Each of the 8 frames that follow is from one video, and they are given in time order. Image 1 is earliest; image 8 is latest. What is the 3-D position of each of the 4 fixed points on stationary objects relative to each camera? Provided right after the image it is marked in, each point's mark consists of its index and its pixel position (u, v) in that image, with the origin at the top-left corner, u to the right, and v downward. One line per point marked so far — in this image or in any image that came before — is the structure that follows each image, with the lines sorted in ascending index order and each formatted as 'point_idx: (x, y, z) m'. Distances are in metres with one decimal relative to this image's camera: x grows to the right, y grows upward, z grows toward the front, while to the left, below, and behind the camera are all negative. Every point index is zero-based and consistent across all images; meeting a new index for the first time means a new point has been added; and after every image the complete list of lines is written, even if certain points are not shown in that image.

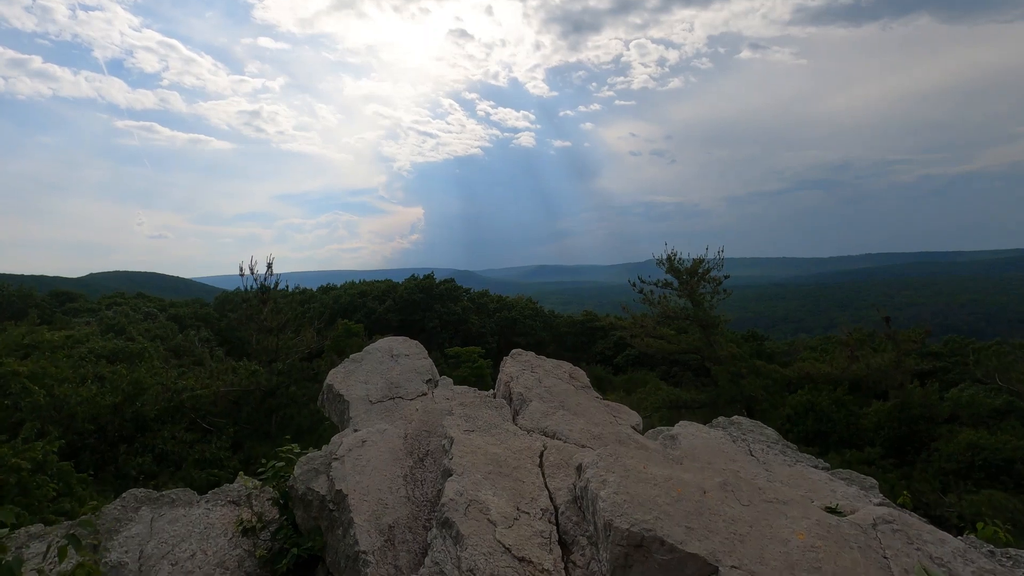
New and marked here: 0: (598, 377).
0: (+2.9, -3.0, +20.2) m
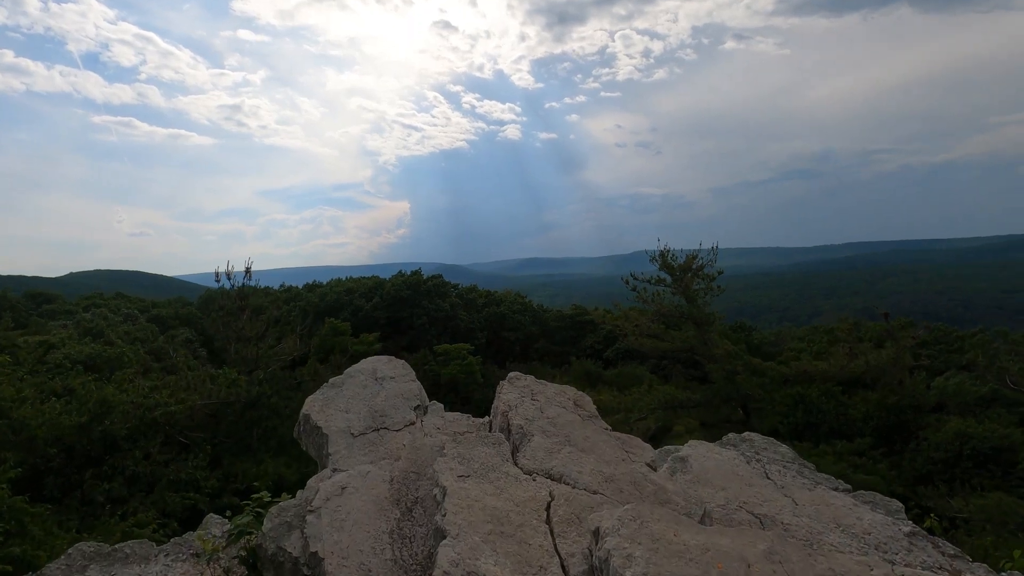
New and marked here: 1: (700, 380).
0: (+2.6, -2.9, +20.0) m
1: (+5.2, -2.6, +16.2) m
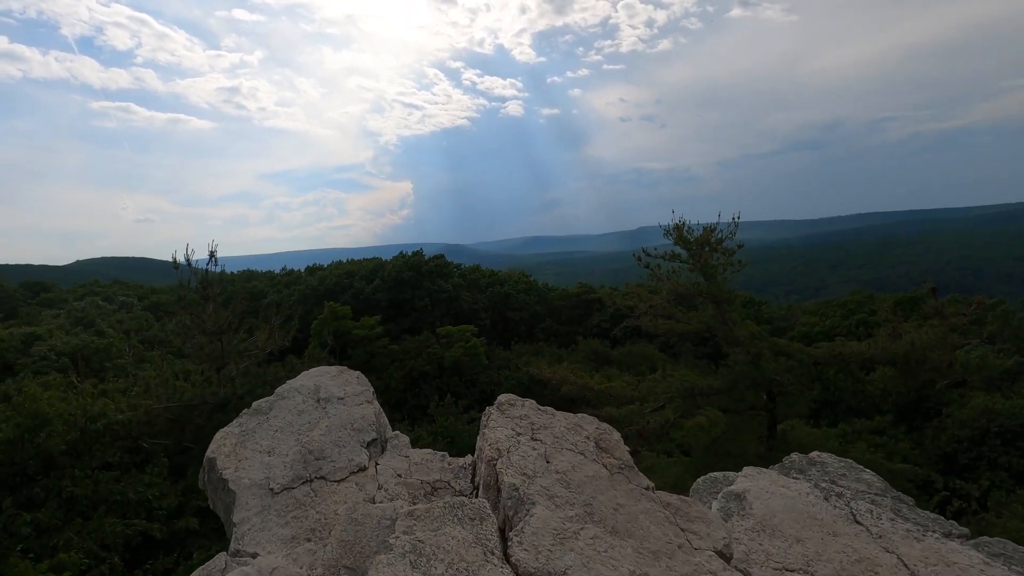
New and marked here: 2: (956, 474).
0: (+2.7, -2.1, +19.5) m
1: (+5.4, -1.9, +15.6) m
2: (+7.9, -3.3, +10.3) m
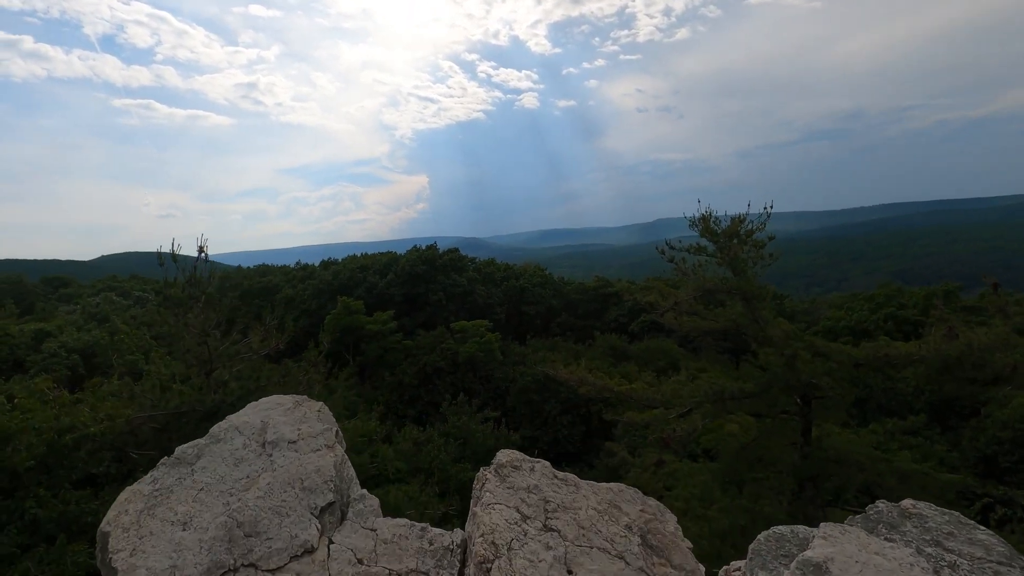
0: (+3.3, -1.9, +19.0) m
1: (+5.8, -1.8, +15.0) m
2: (+8.1, -3.2, +9.7) m
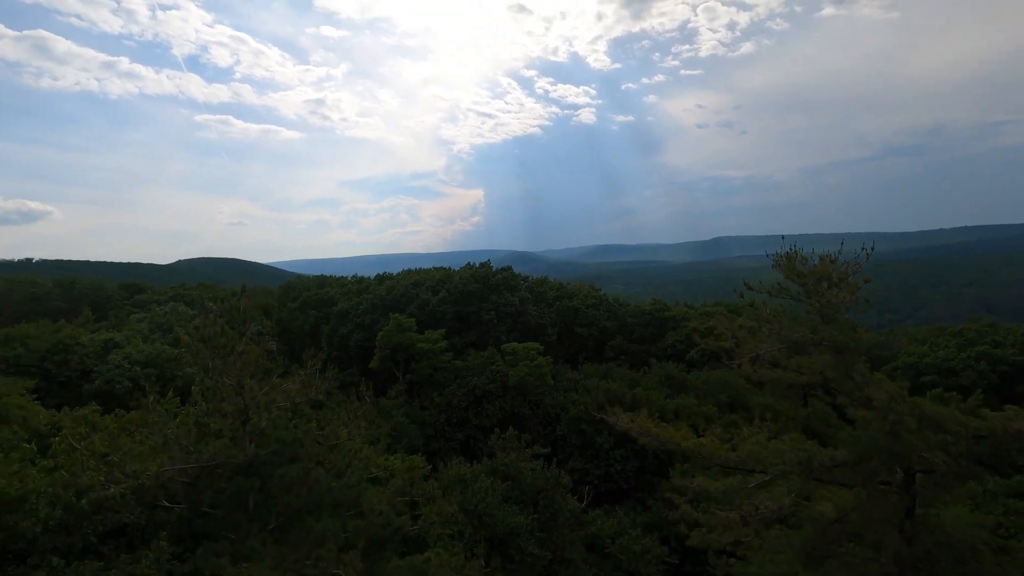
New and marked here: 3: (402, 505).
0: (+4.9, -2.7, +18.1) m
1: (+7.0, -2.5, +14.0) m
2: (+8.8, -3.9, +8.4) m
3: (-1.8, -3.6, +9.5) m
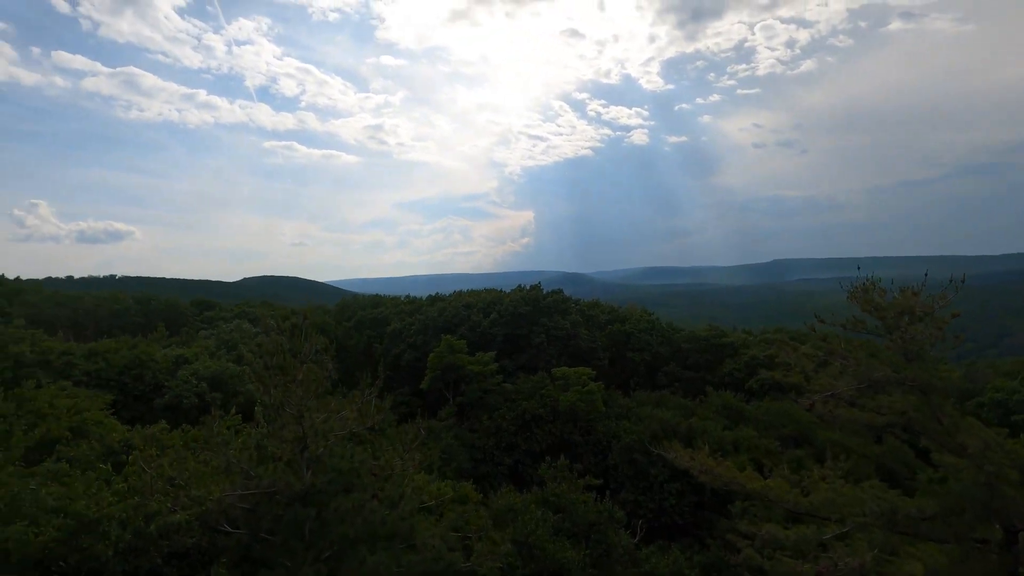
0: (+6.4, -3.5, +17.3) m
1: (+8.2, -3.2, +13.0) m
2: (+9.5, -4.4, +7.3) m
3: (-1.0, -4.0, +9.3) m
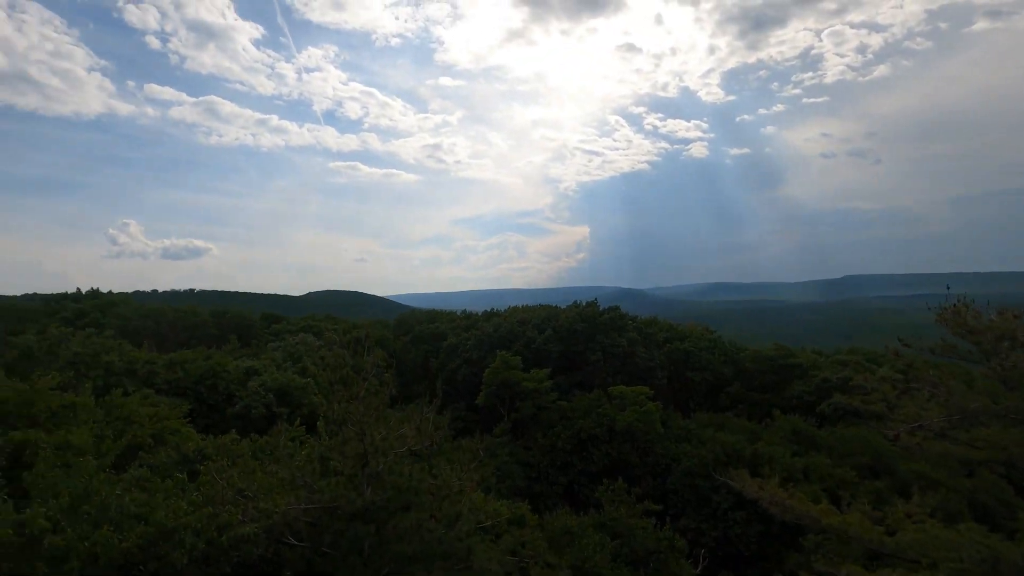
0: (+8.0, -4.0, +16.4) m
1: (+9.4, -3.6, +12.0) m
2: (+10.1, -4.6, +6.1) m
3: (-0.1, -4.3, +9.1) m
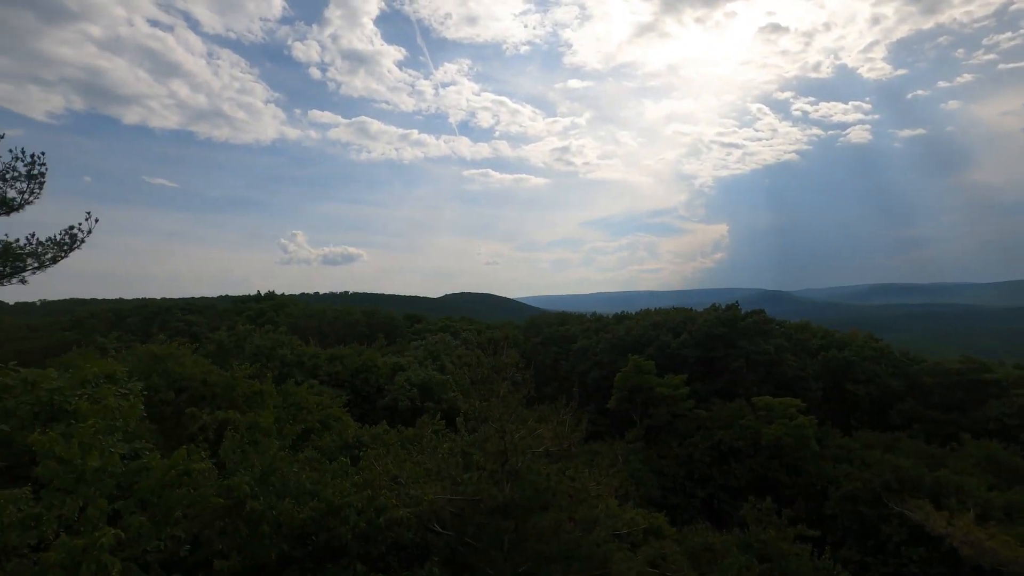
0: (+11.4, -4.0, +13.8) m
1: (+11.8, -3.6, +9.2) m
2: (+11.2, -4.6, +3.2) m
3: (+1.9, -4.3, +8.5) m
